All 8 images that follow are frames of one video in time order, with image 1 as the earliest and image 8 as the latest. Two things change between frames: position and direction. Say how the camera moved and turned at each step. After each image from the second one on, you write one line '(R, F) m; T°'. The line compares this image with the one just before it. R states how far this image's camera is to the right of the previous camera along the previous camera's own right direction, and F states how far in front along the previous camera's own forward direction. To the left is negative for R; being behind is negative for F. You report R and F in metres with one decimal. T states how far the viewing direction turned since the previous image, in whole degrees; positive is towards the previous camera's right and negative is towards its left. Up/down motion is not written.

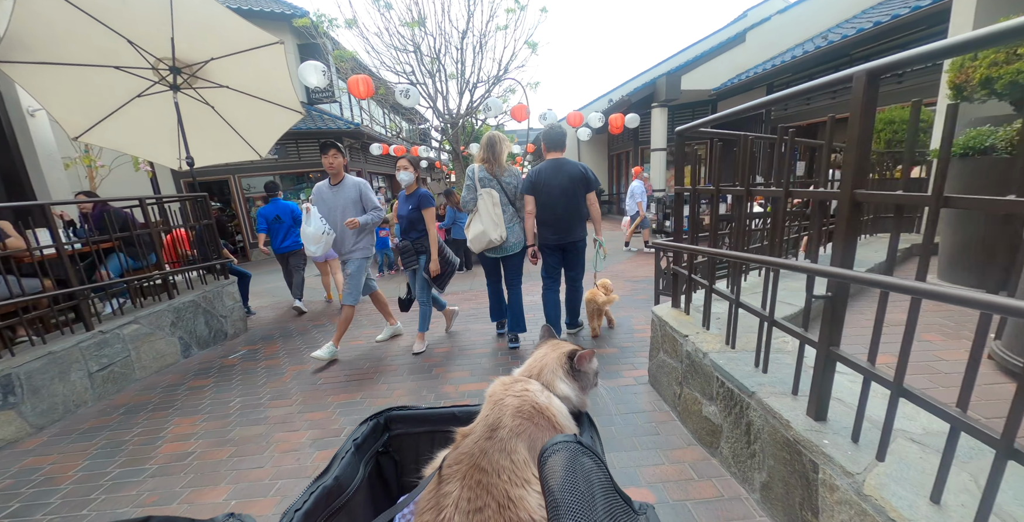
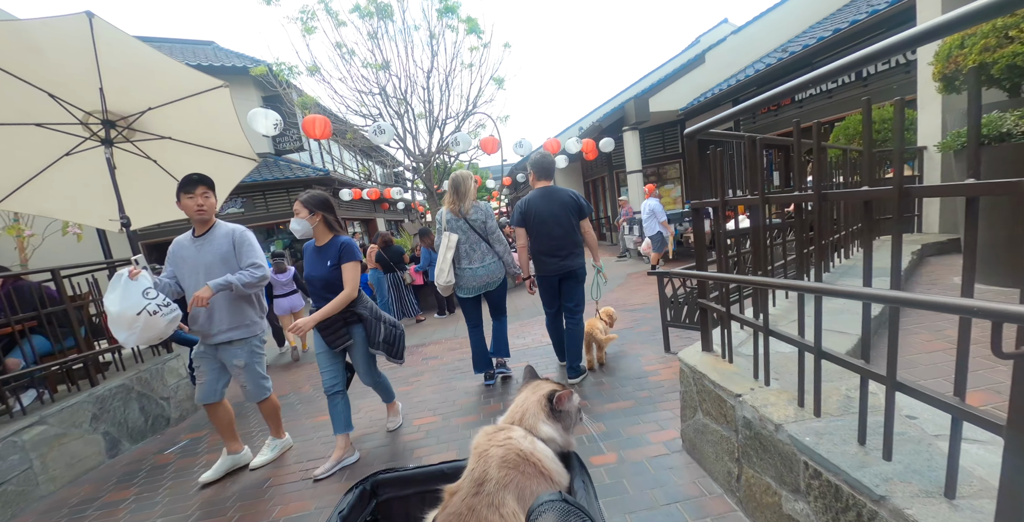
(0.0, +0.5) m; +2°
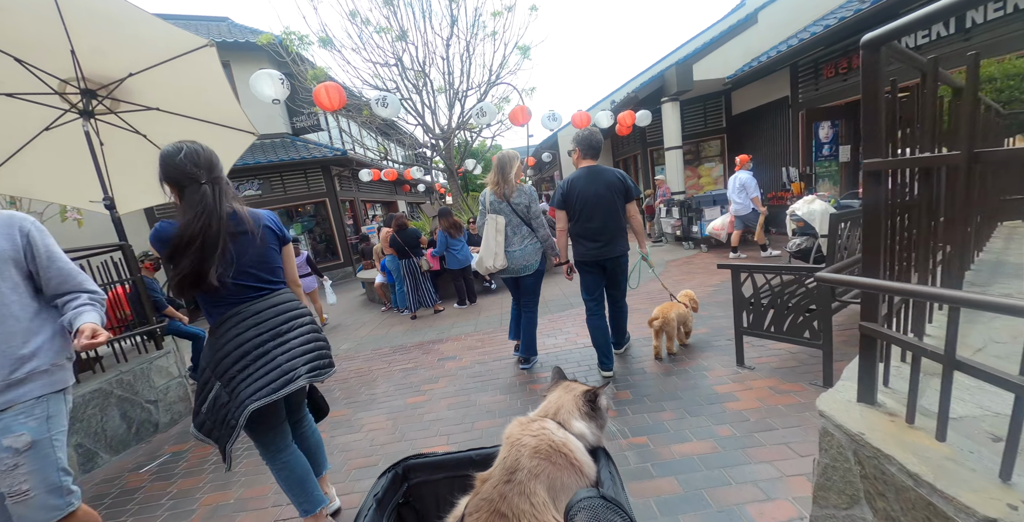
(-0.1, +0.7) m; -3°
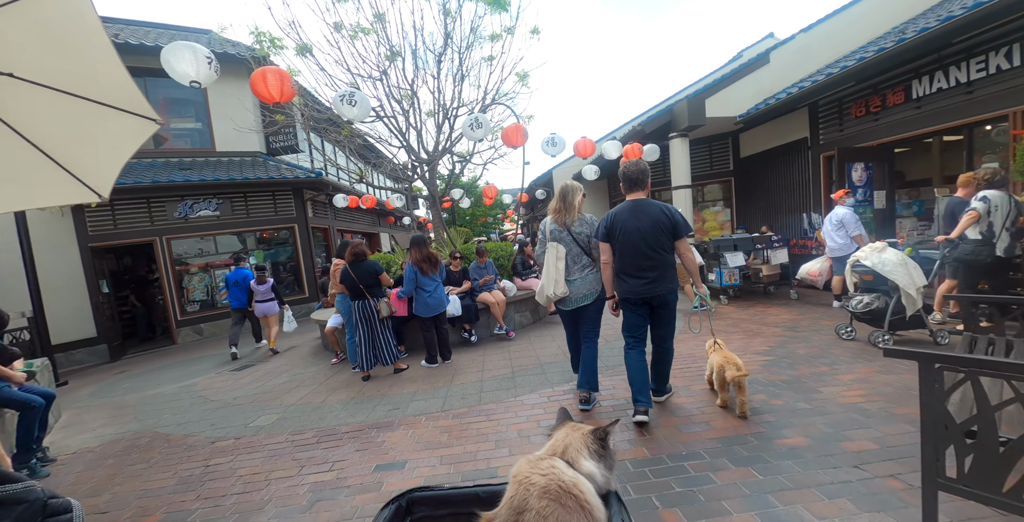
(0.0, +1.3) m; +2°
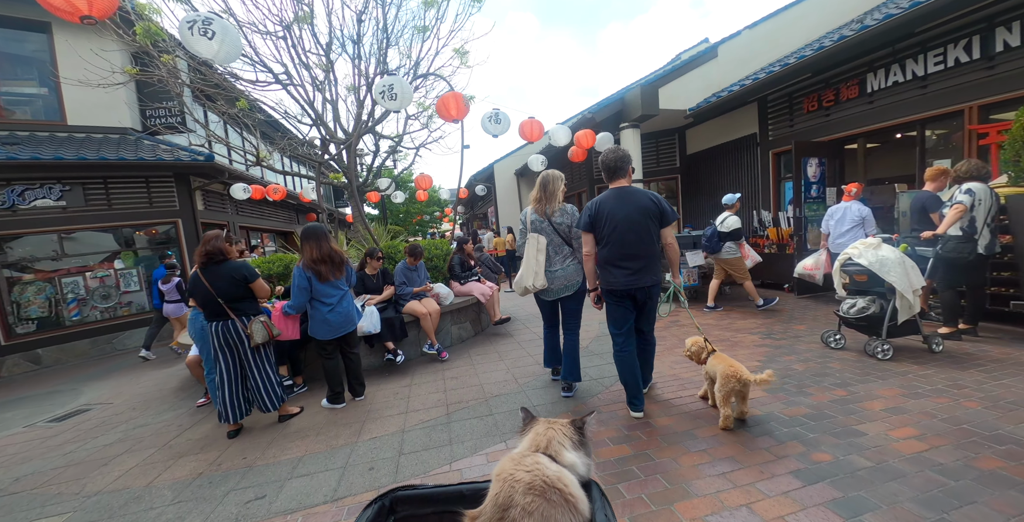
(0.0, +1.1) m; +9°
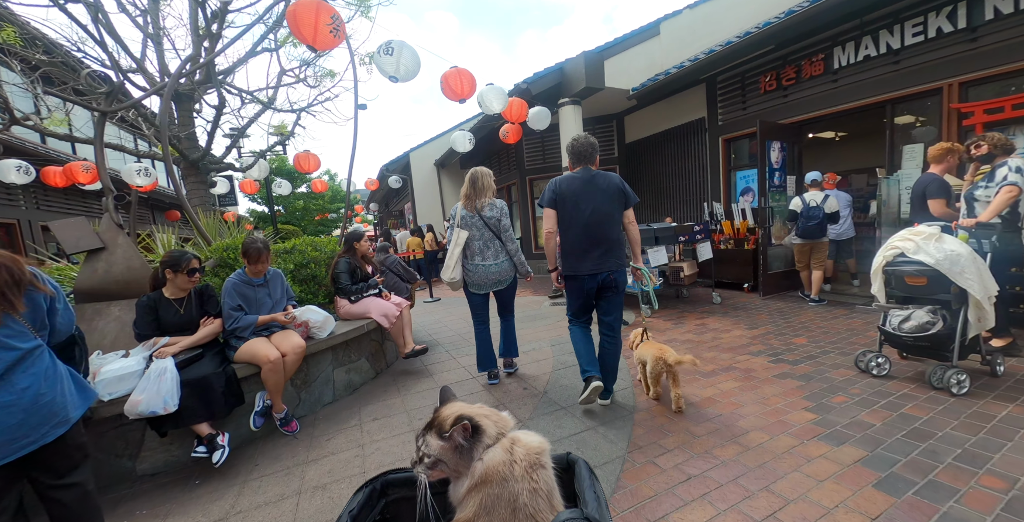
(0.0, +1.6) m; +11°
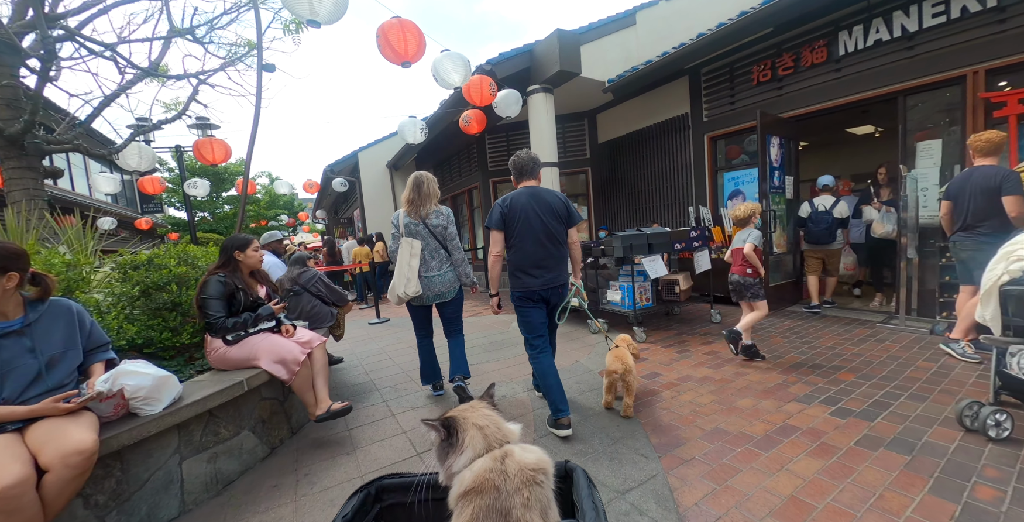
(0.0, +1.1) m; +5°
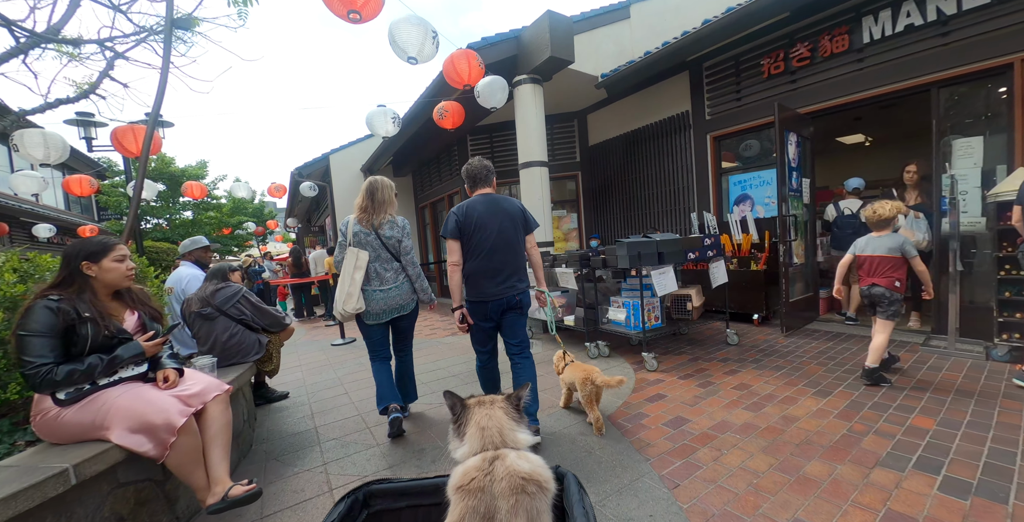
(0.0, +0.7) m; +2°
